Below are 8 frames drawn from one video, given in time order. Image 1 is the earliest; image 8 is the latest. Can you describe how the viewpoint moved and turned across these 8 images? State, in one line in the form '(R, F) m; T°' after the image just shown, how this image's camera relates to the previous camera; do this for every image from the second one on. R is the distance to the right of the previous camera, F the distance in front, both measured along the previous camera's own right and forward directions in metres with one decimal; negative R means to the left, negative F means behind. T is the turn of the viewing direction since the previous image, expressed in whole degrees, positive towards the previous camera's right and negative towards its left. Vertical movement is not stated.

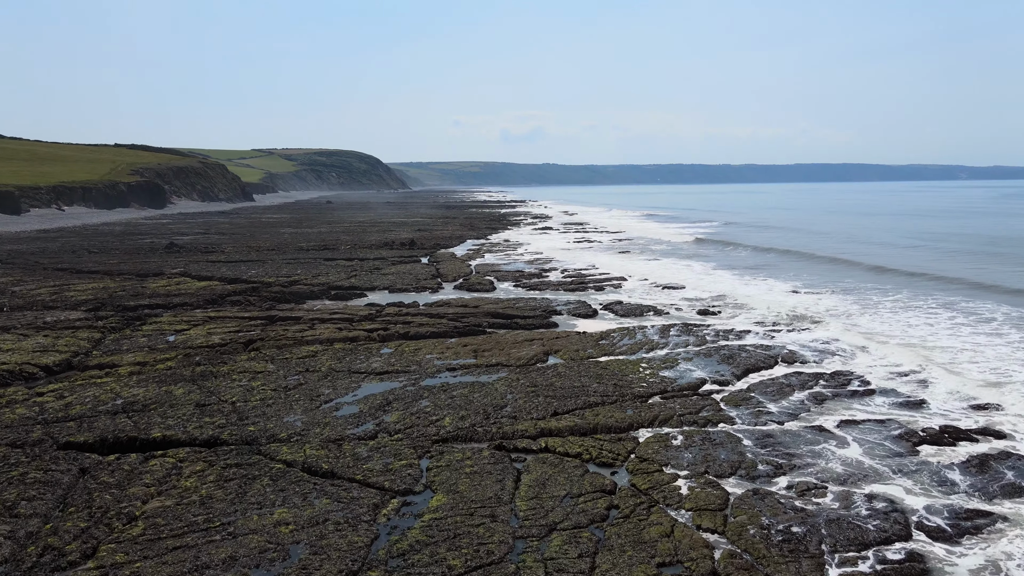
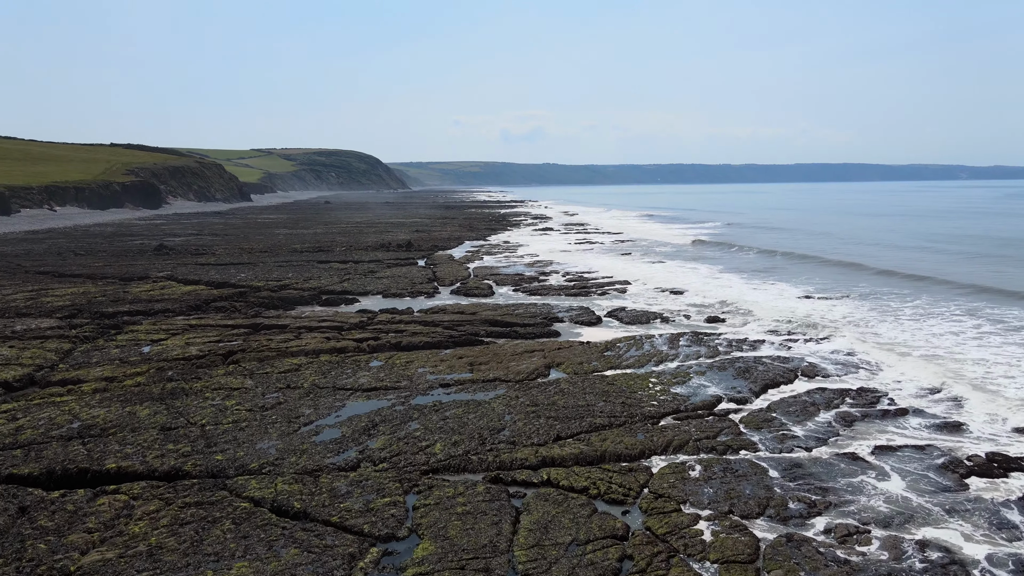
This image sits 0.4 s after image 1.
(0.0, +1.2) m; 0°
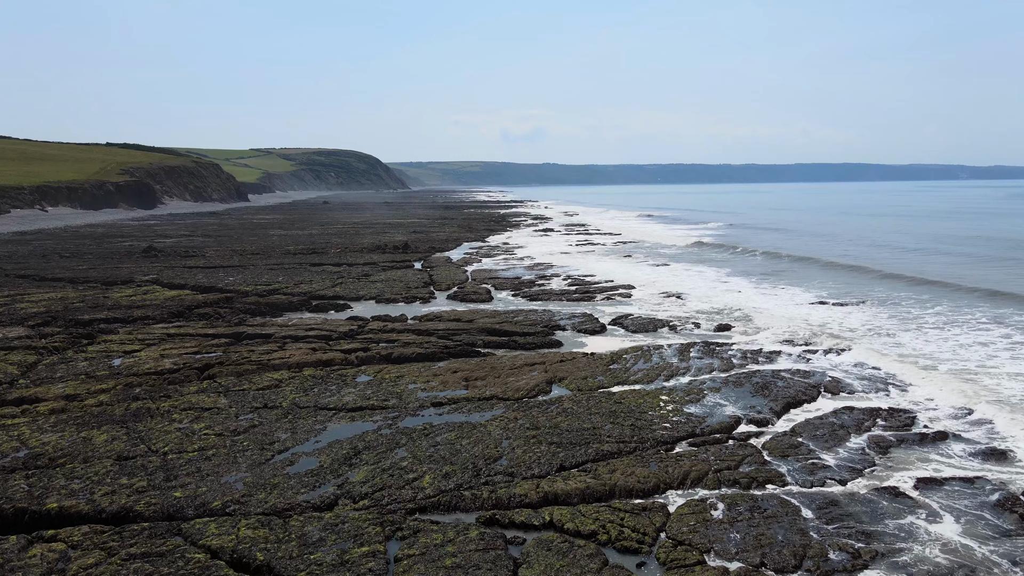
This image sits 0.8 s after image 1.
(0.0, +1.2) m; 0°
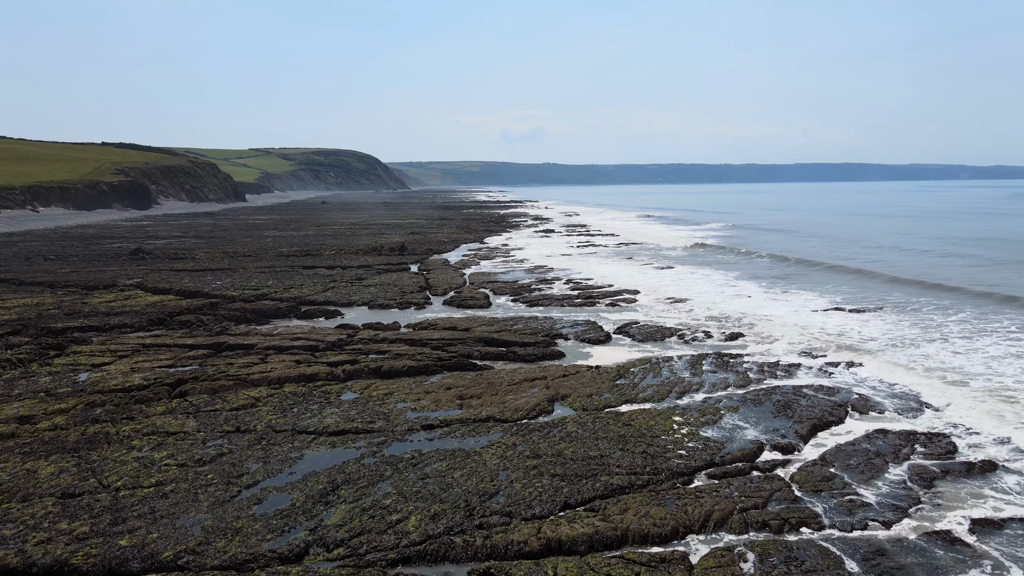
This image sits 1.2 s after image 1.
(0.0, +1.2) m; 0°
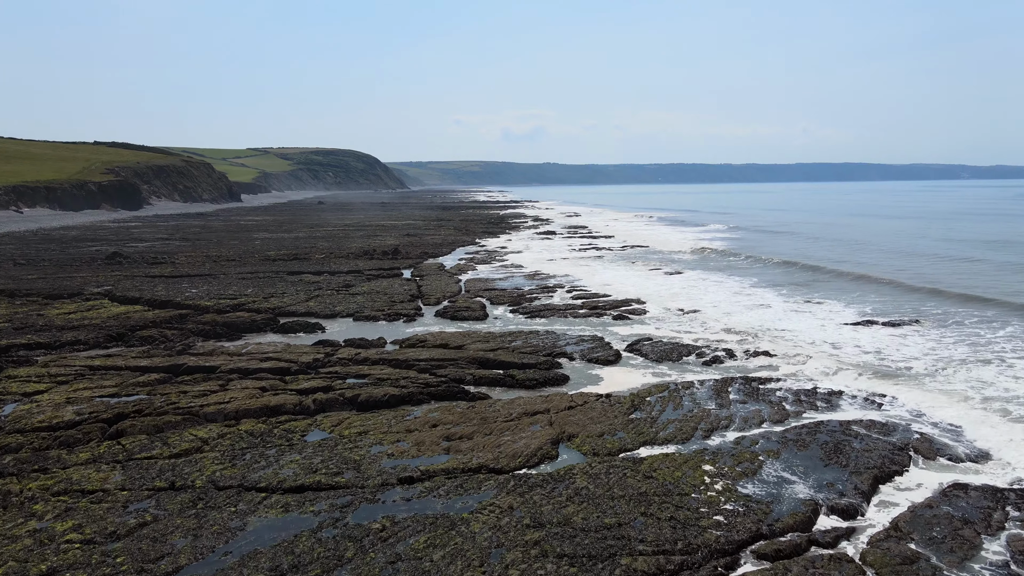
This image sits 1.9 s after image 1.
(+0.1, +2.1) m; 0°
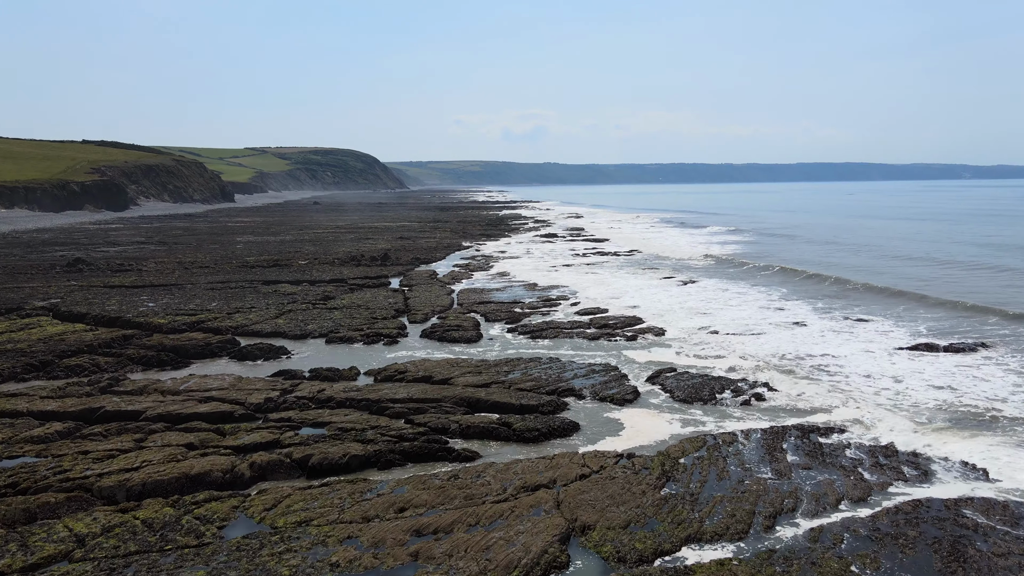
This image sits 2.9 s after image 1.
(+0.1, +3.0) m; 0°
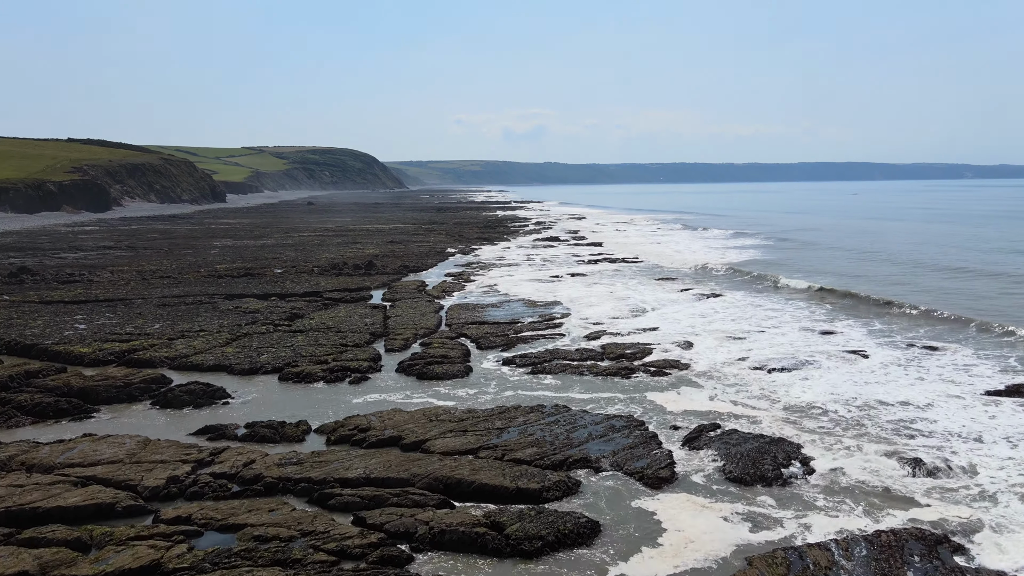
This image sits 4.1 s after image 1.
(+0.1, +3.6) m; 0°
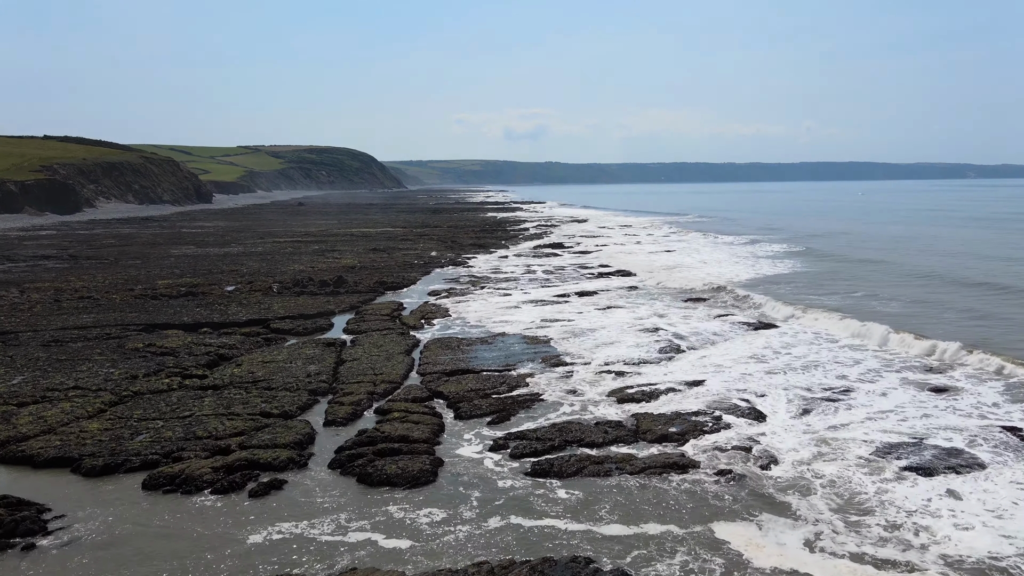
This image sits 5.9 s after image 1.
(+0.1, +5.4) m; 0°
